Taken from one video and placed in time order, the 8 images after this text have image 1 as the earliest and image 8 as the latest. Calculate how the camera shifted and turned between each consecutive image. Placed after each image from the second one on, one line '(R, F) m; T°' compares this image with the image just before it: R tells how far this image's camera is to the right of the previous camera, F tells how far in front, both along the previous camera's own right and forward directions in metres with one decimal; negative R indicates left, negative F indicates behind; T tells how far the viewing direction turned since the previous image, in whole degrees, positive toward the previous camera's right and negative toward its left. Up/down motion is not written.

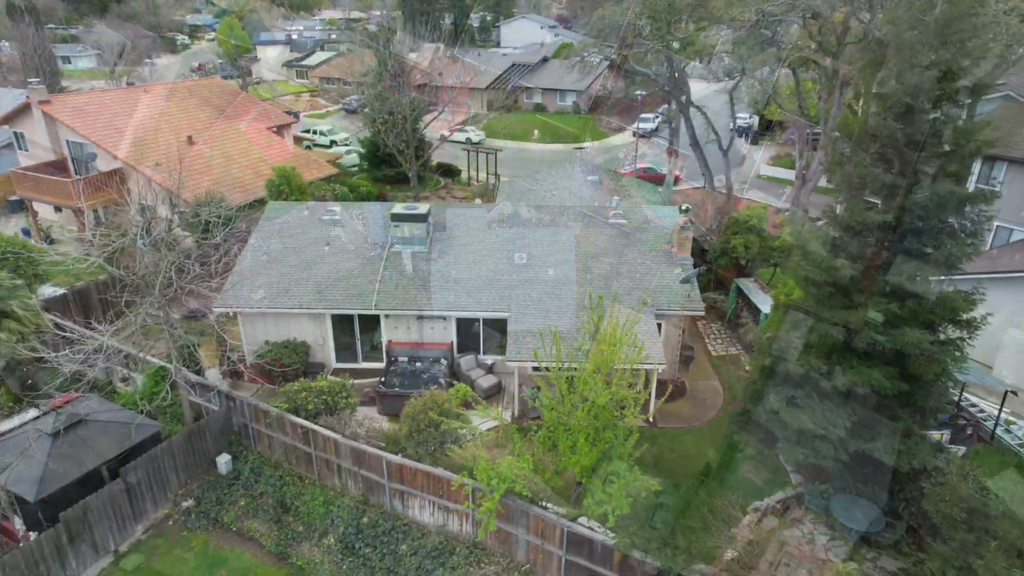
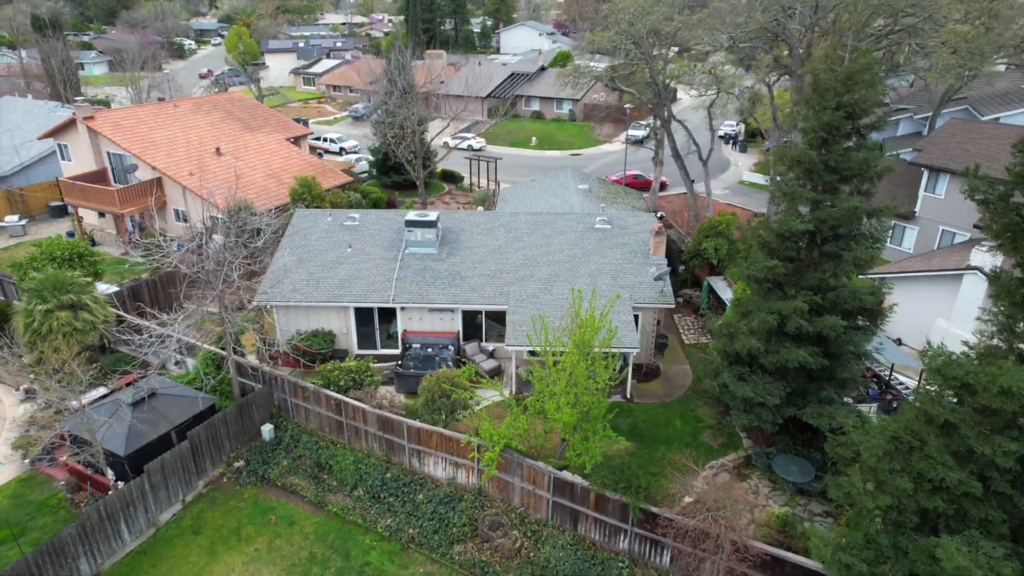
(0.0, -2.1) m; 0°
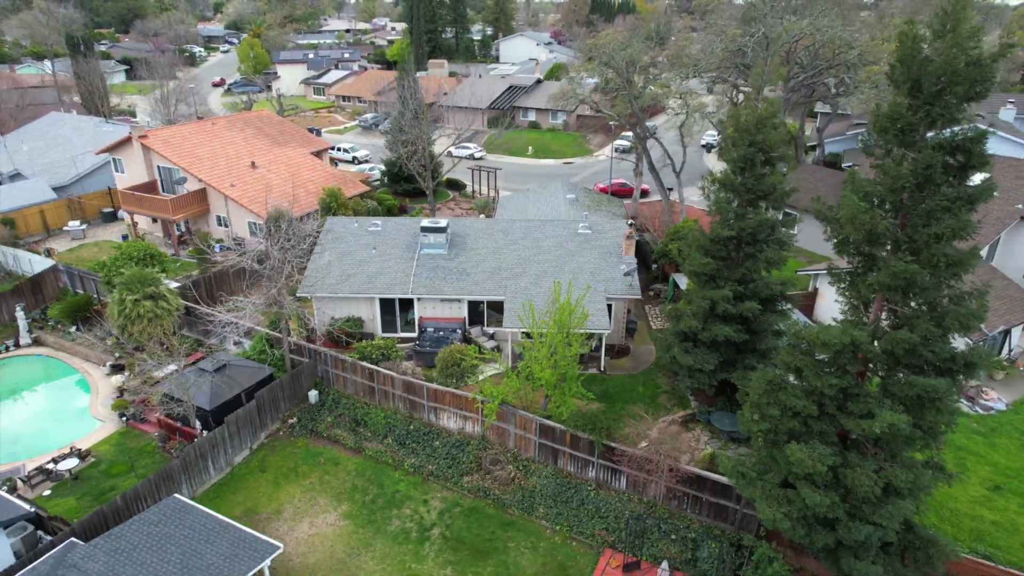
(+0.1, -3.4) m; 0°
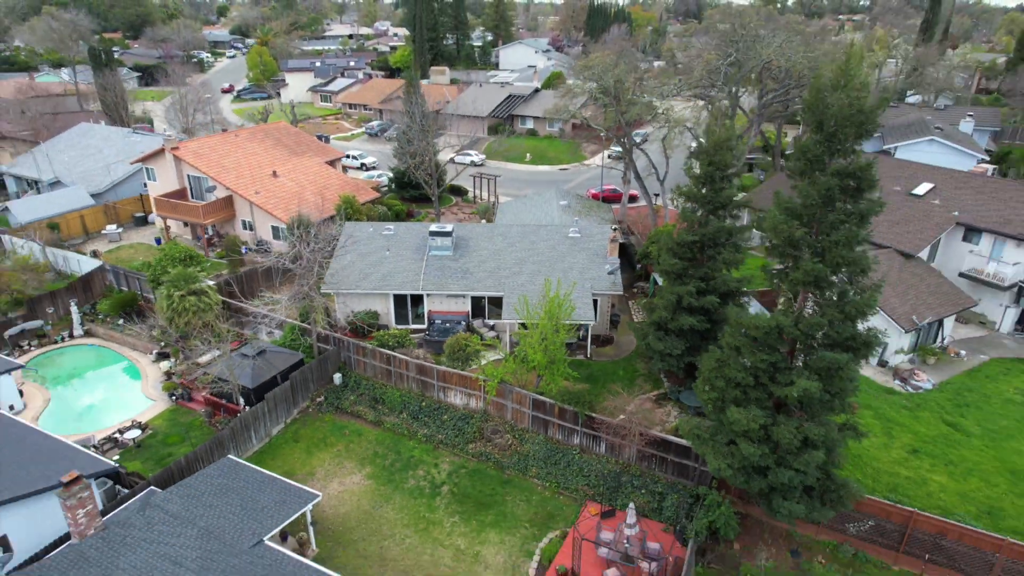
(+0.1, -2.6) m; 0°
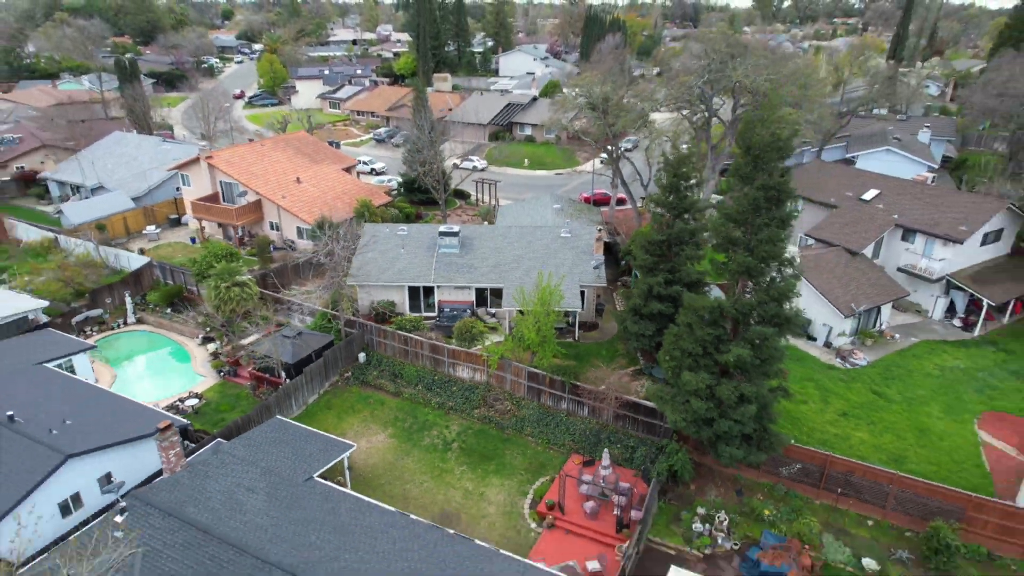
(0.0, -3.3) m; 0°
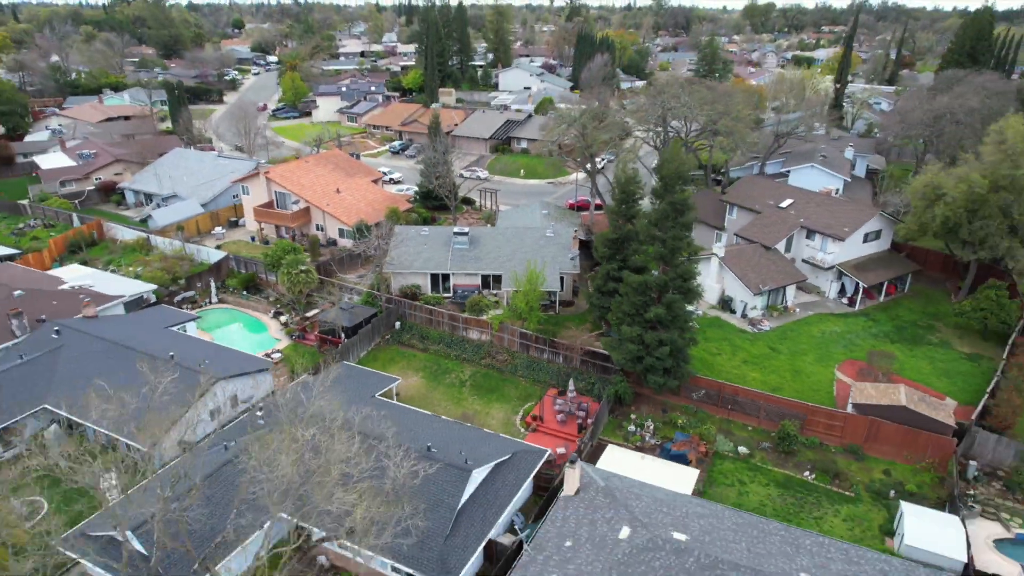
(+0.1, -7.8) m; 0°
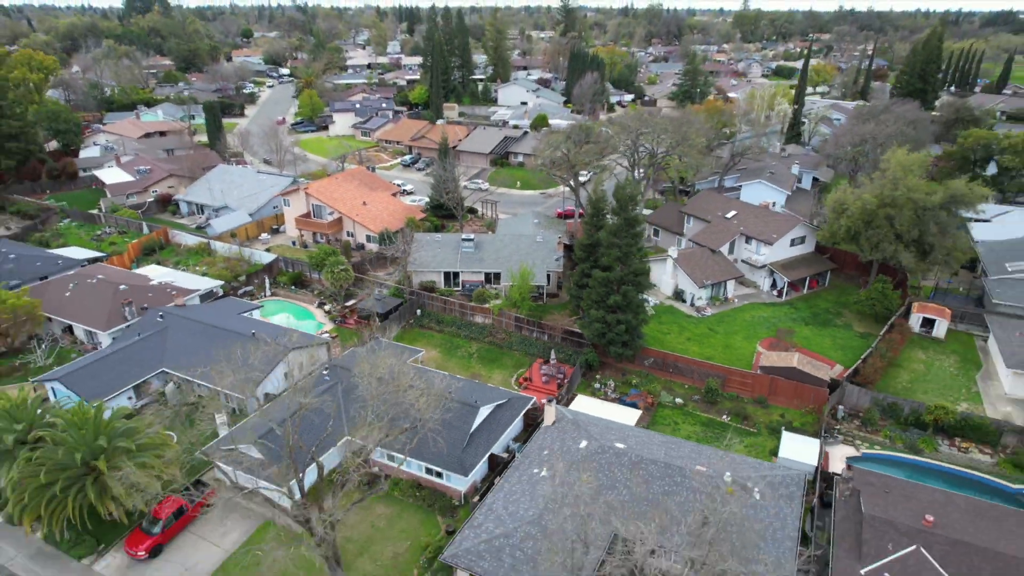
(+0.2, -7.9) m; 0°
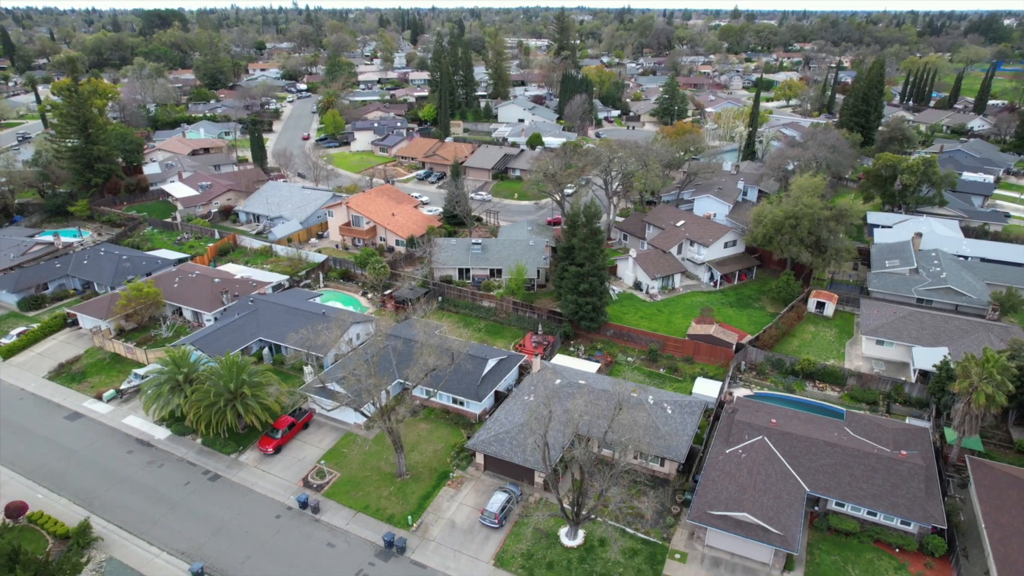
(+0.1, -11.9) m; 0°
